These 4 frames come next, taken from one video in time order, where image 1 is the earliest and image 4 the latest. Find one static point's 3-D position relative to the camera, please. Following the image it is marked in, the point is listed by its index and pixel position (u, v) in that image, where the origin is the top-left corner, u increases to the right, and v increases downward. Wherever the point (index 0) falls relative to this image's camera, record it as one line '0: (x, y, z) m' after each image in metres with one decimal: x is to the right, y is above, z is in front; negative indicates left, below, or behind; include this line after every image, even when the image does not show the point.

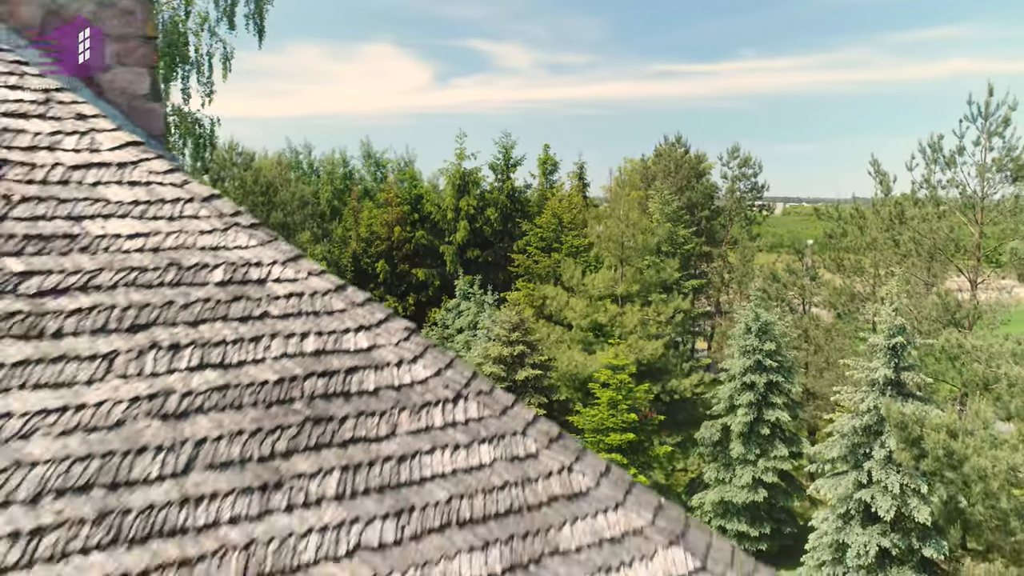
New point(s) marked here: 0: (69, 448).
0: (-1.1, -0.4, +1.9) m
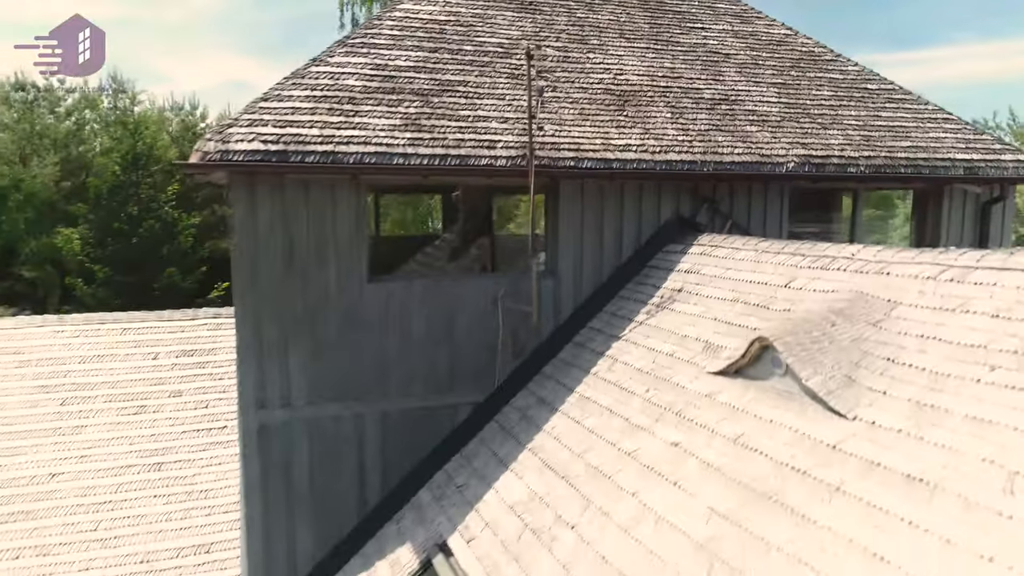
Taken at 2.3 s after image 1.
0: (+1.4, +3.4, +8.5) m
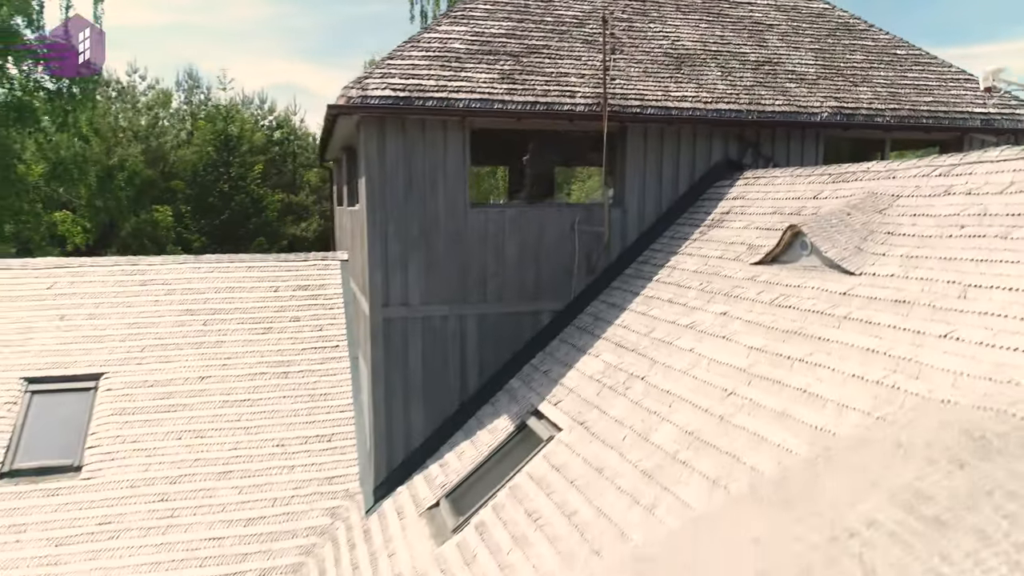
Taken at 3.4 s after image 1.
0: (+2.3, +4.1, +9.7) m
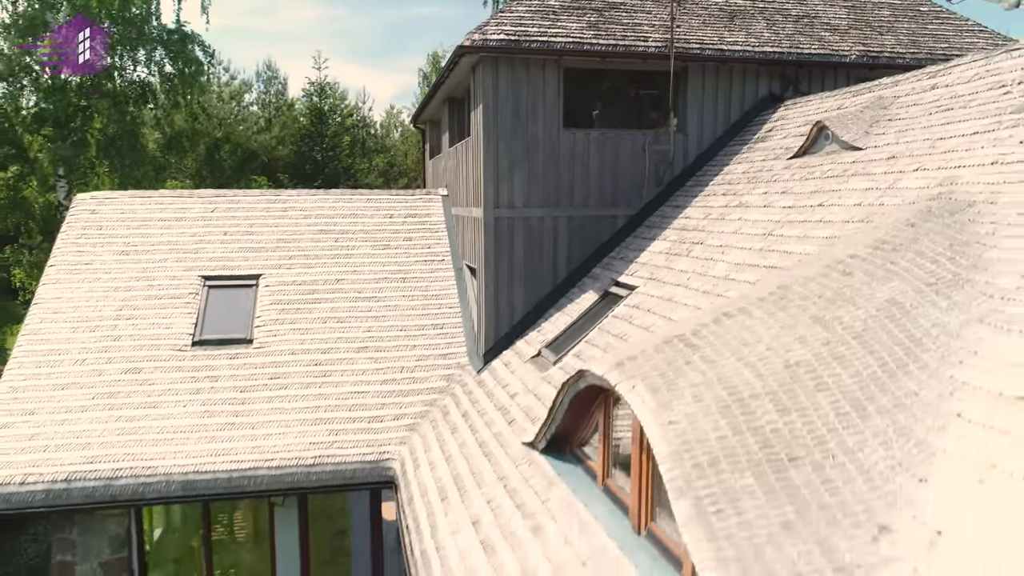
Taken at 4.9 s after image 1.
0: (+3.5, +5.2, +11.4) m
